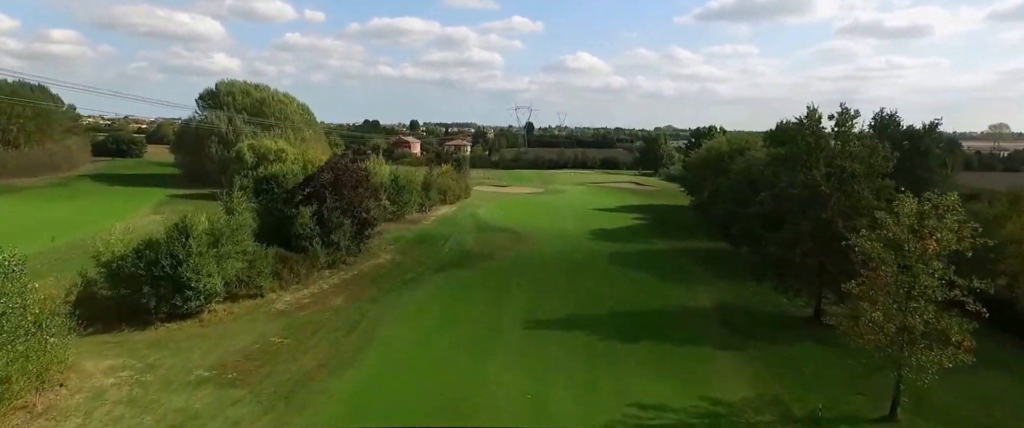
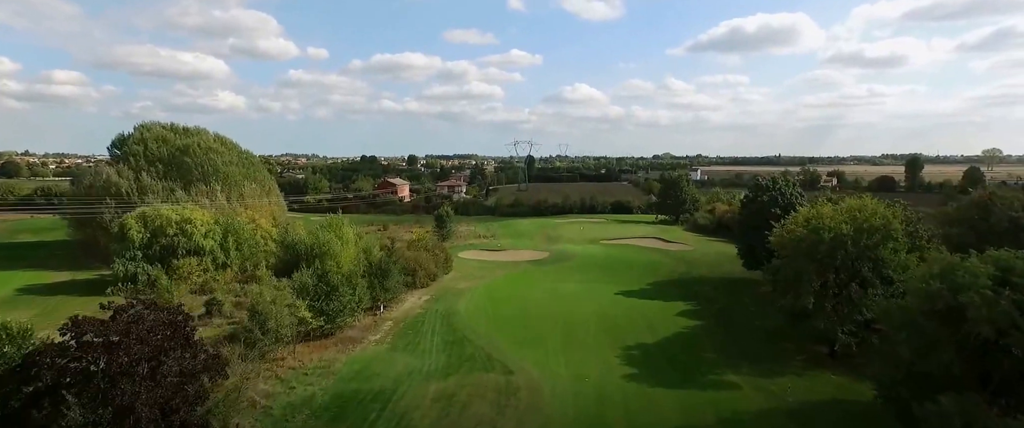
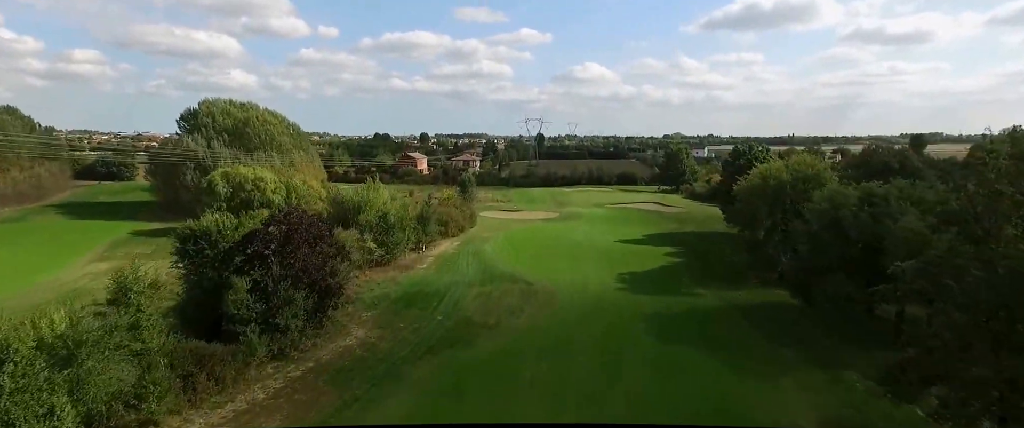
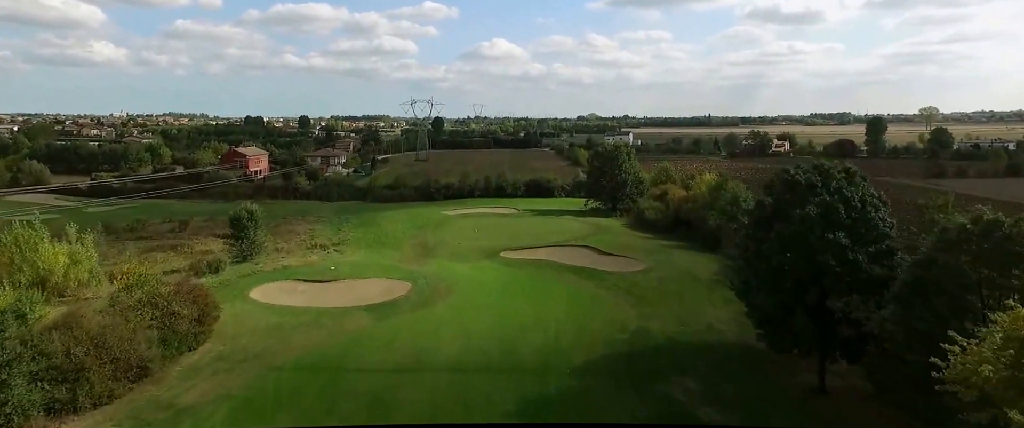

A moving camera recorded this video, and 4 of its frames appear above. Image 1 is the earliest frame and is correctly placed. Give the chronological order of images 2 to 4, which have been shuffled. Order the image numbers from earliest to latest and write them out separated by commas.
3, 2, 4
